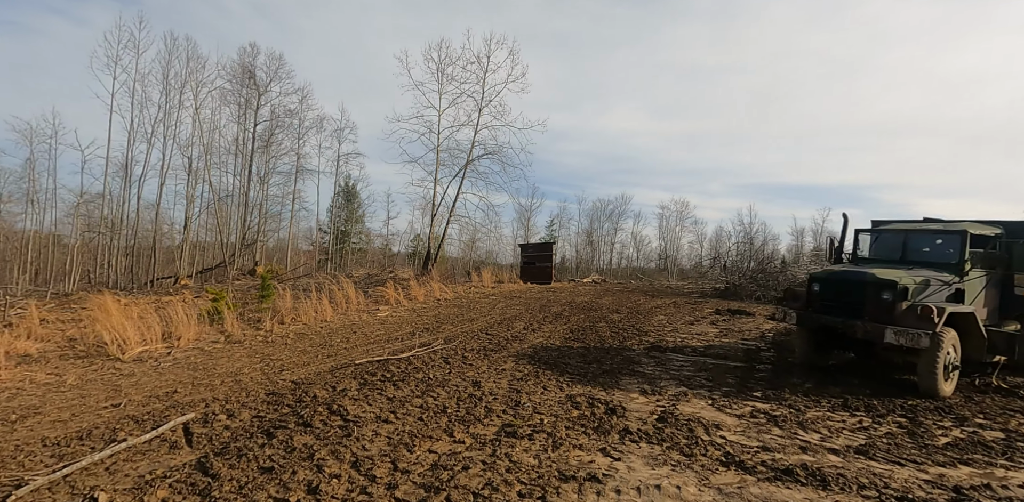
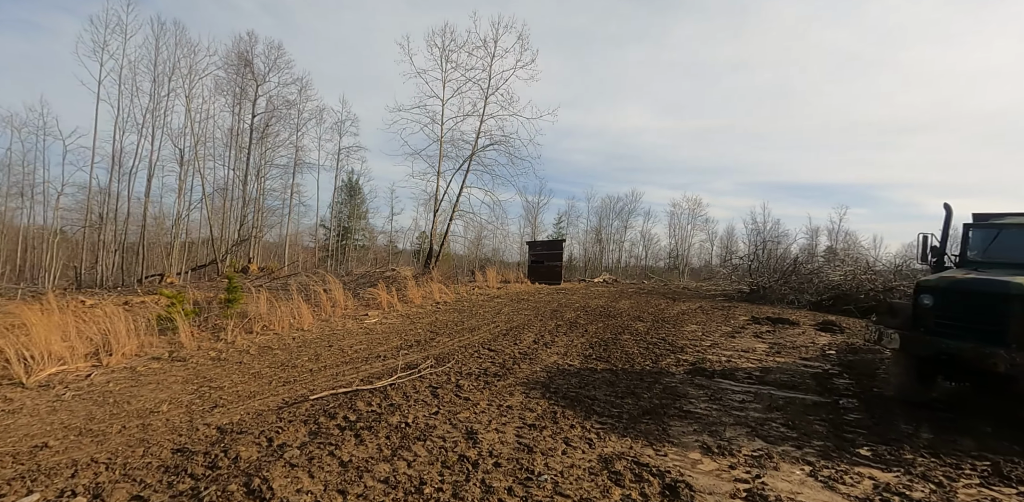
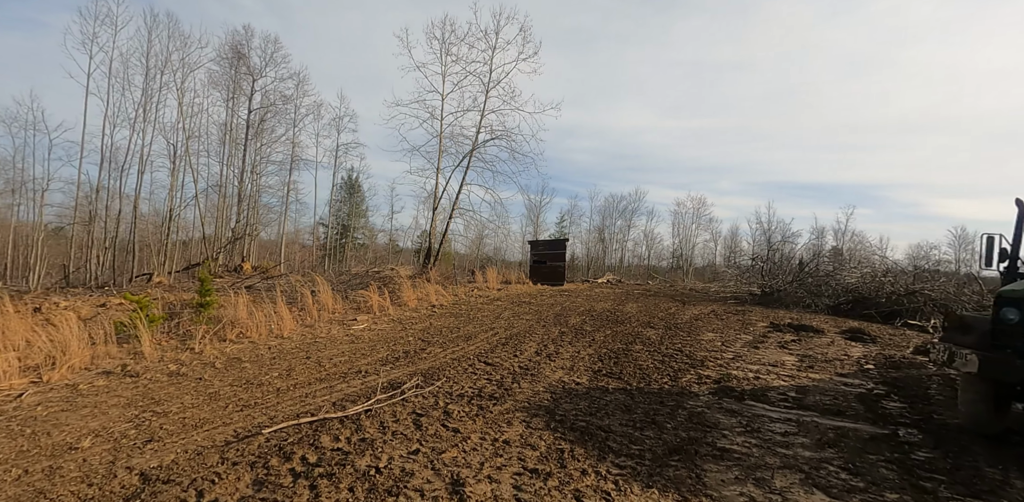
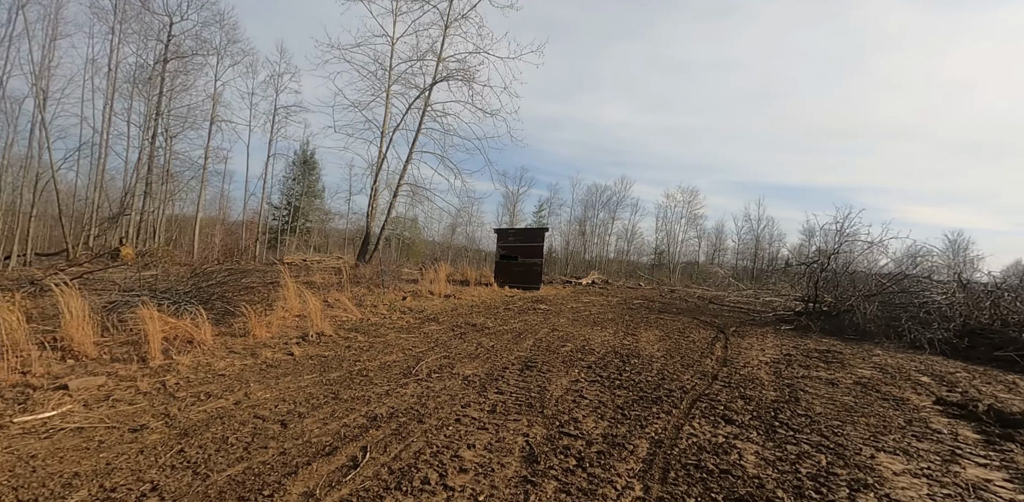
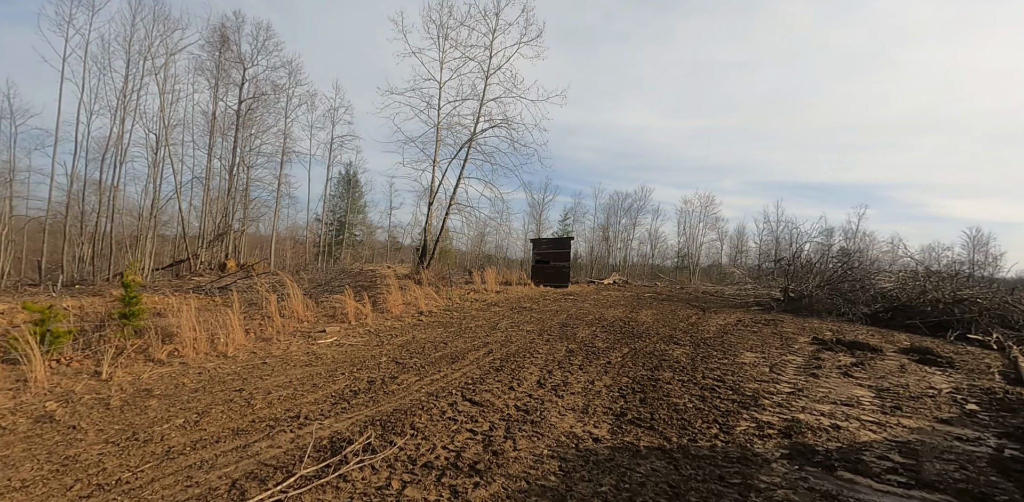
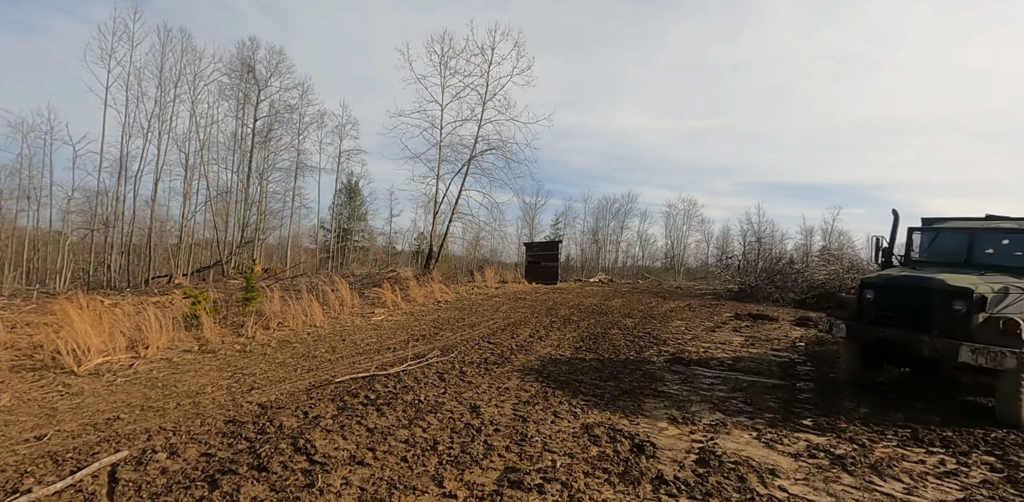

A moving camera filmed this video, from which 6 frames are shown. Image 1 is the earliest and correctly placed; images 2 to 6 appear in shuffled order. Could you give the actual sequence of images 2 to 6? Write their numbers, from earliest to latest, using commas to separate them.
6, 2, 3, 5, 4
